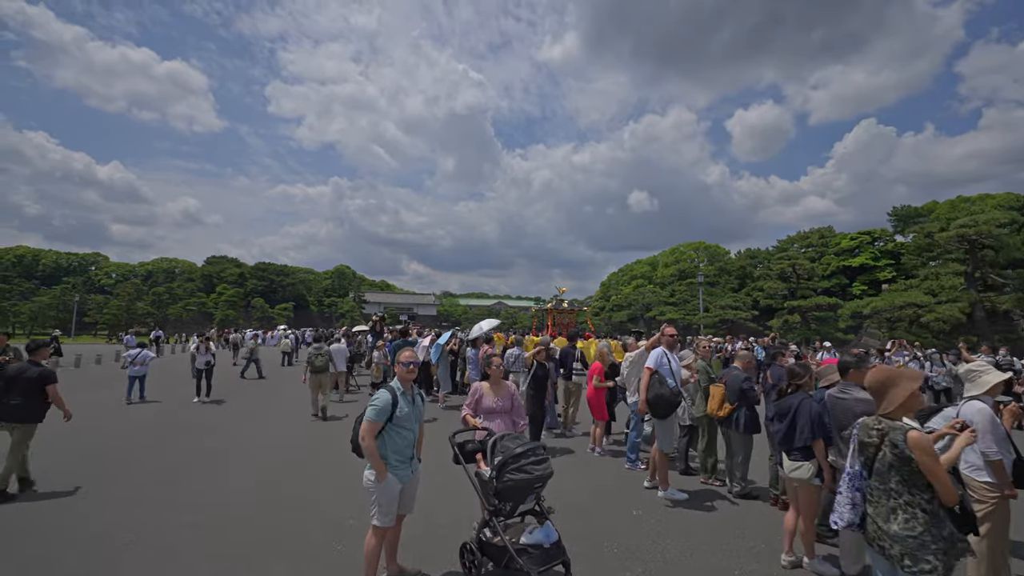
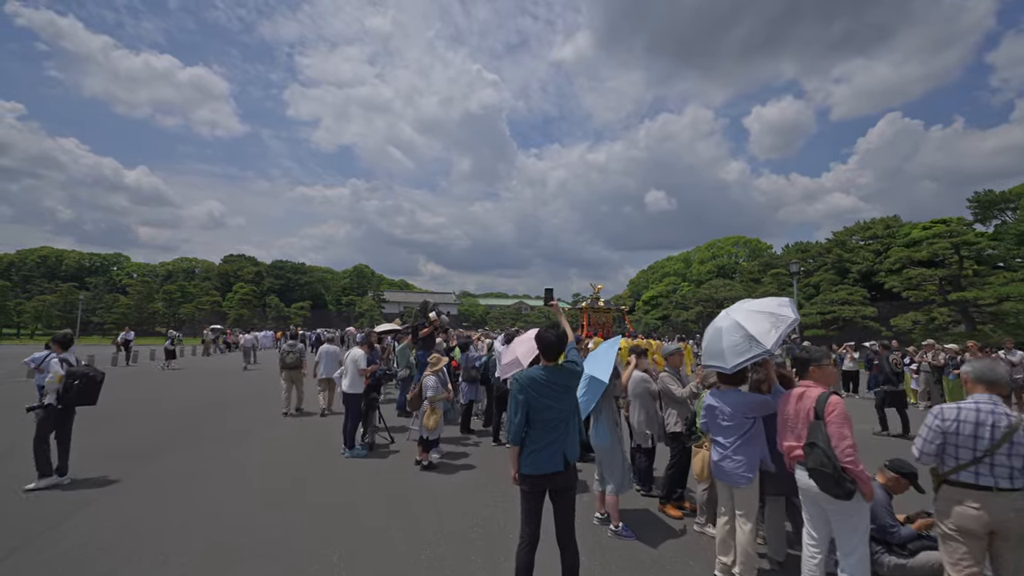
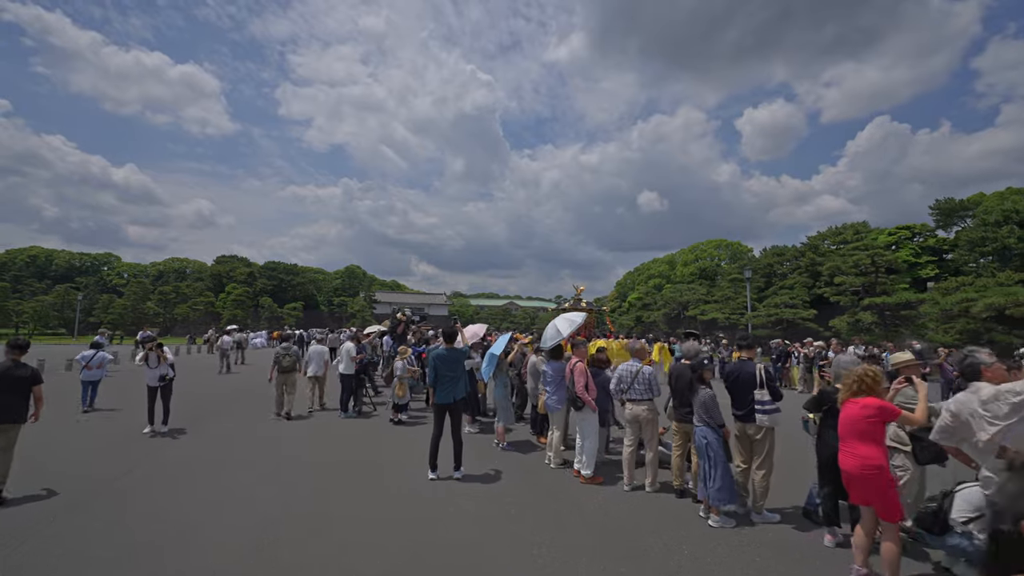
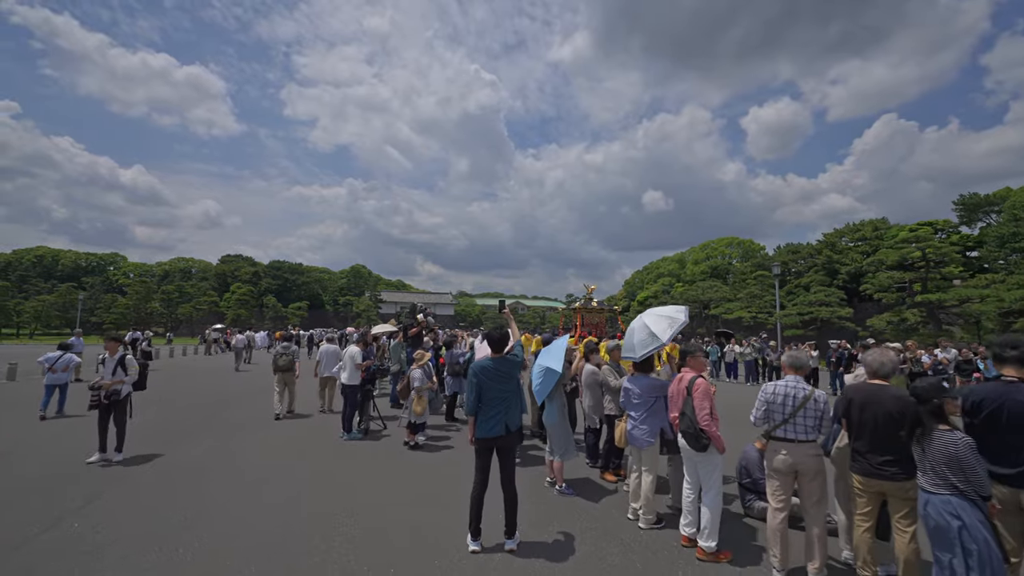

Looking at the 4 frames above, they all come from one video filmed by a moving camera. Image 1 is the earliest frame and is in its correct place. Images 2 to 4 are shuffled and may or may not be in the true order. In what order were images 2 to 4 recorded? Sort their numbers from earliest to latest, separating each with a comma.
3, 4, 2
